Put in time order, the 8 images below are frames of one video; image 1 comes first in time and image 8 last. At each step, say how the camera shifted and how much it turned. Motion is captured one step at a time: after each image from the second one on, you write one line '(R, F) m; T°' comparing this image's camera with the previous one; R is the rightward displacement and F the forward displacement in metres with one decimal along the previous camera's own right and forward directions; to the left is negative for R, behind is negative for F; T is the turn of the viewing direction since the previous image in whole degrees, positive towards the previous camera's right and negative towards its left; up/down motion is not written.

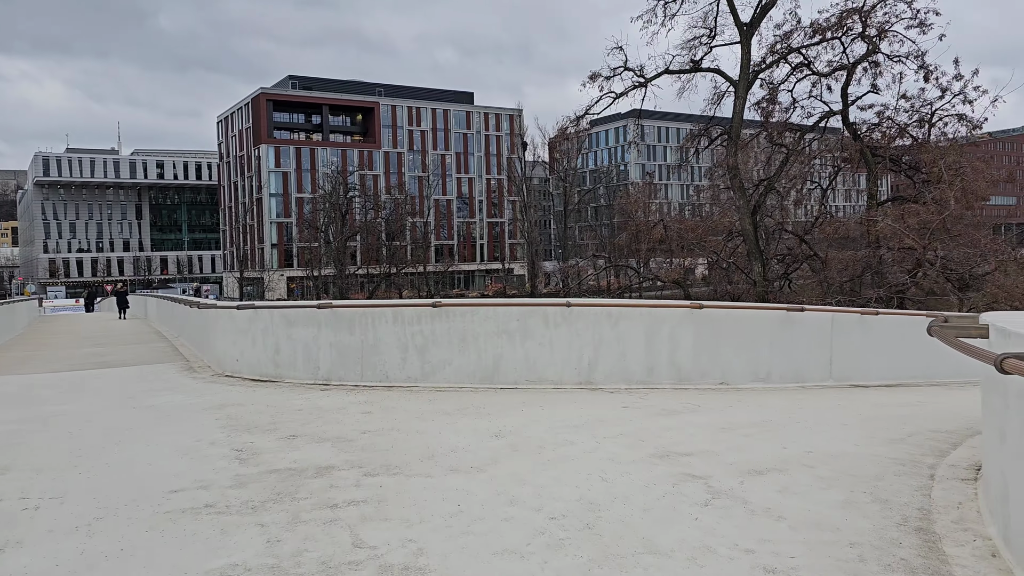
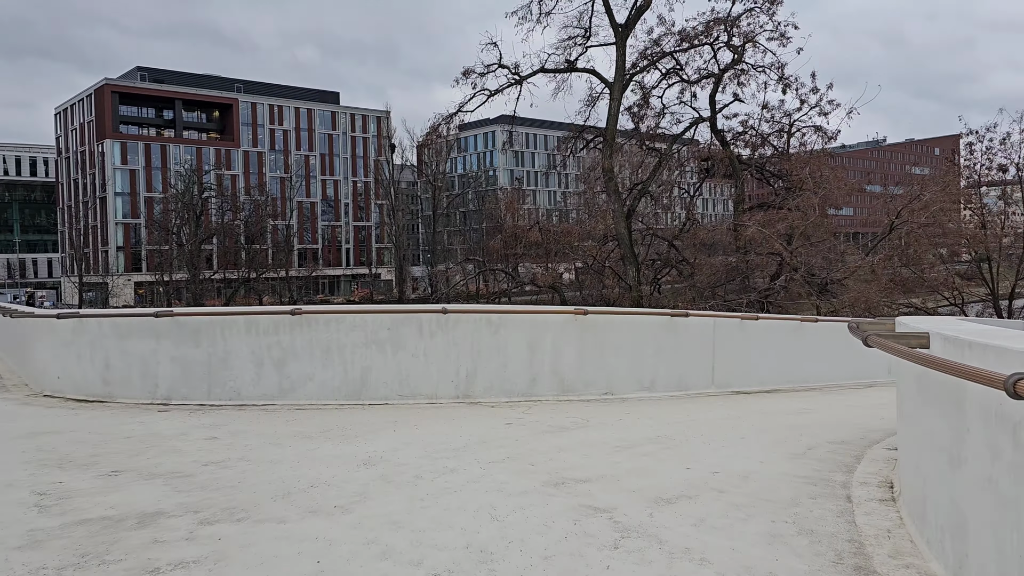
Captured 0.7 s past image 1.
(0.0, +0.7) m; +9°
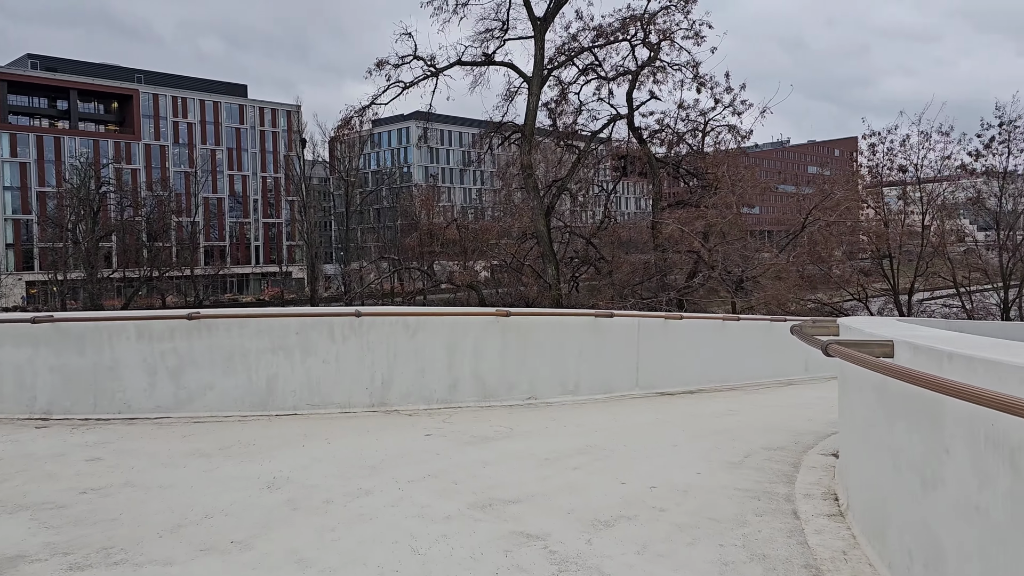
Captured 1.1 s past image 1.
(0.0, +0.4) m; +6°
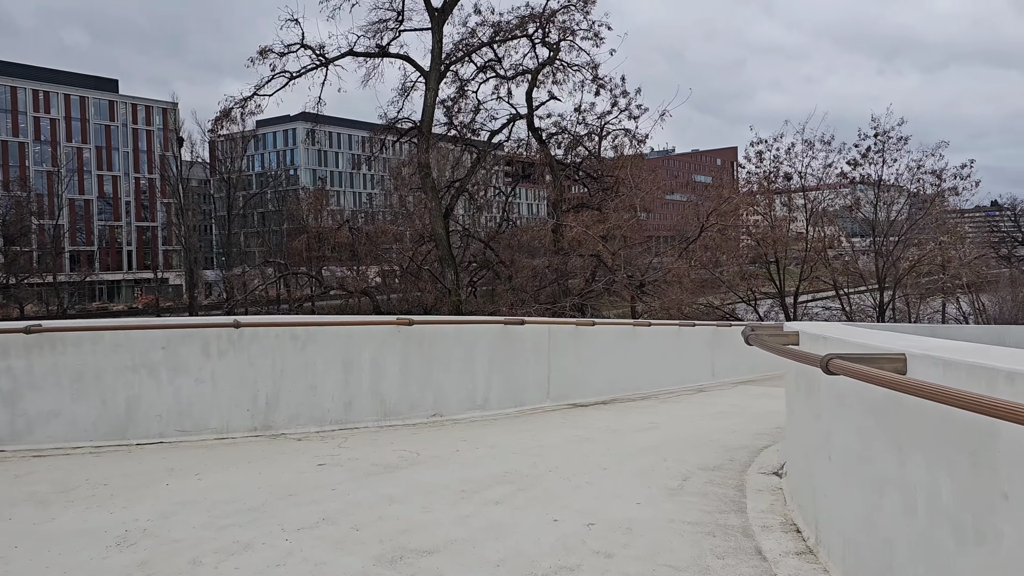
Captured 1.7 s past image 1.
(-0.1, +0.7) m; +7°
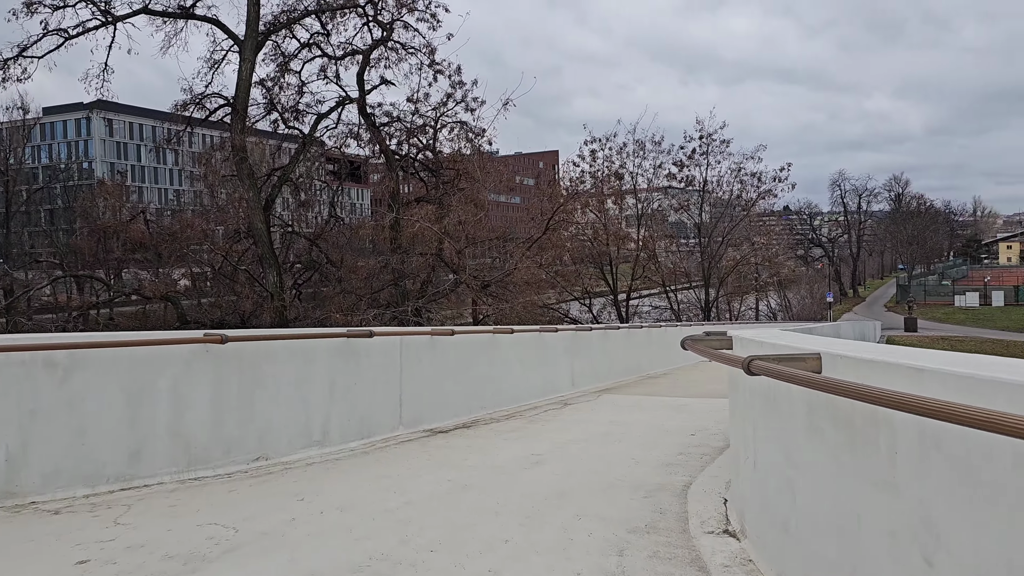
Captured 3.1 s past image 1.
(-0.2, +1.5) m; +12°
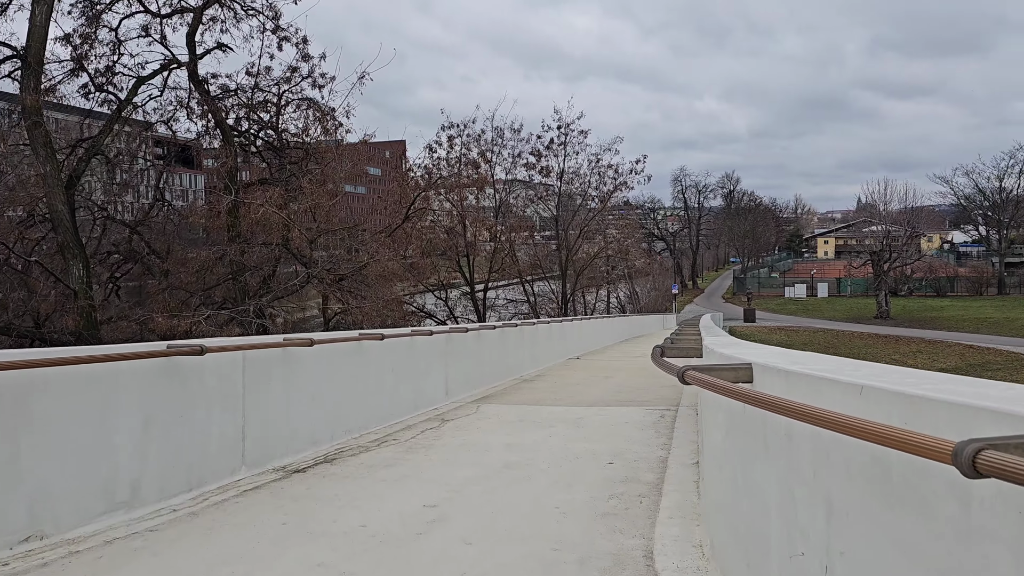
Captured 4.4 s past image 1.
(-0.2, +1.4) m; +11°
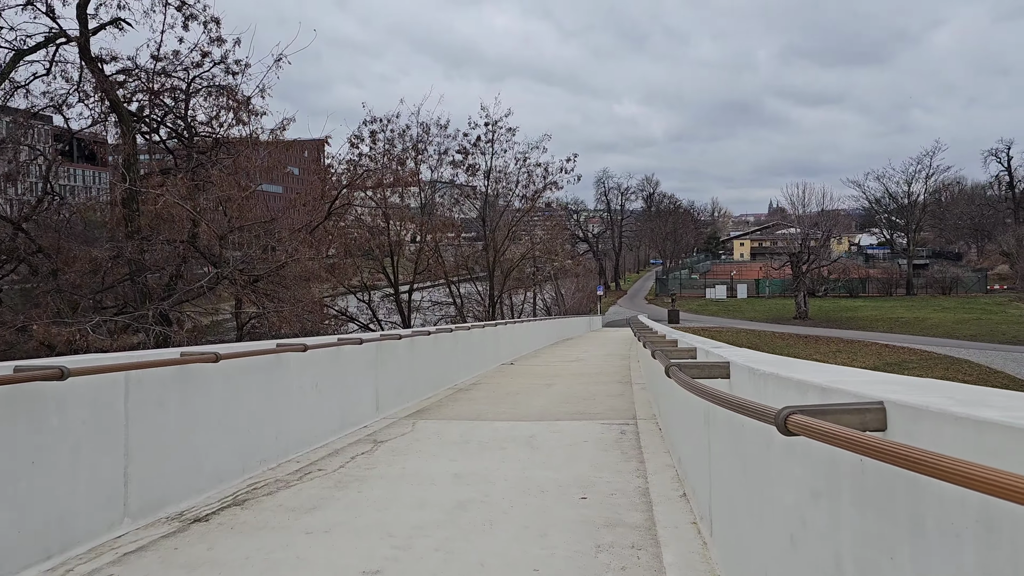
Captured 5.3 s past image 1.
(-0.2, +1.0) m; +5°
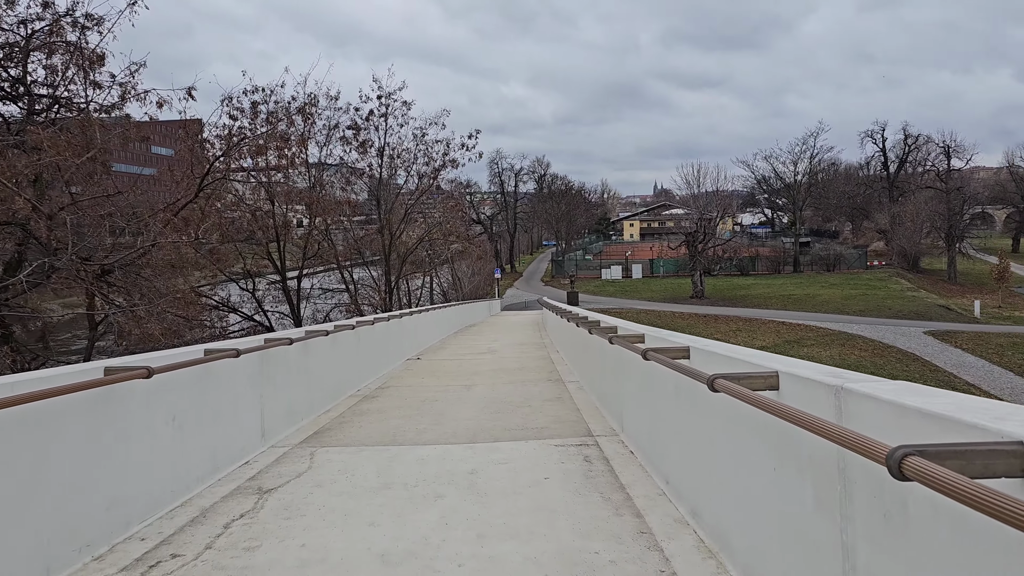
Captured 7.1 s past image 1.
(-0.3, +1.8) m; +7°
